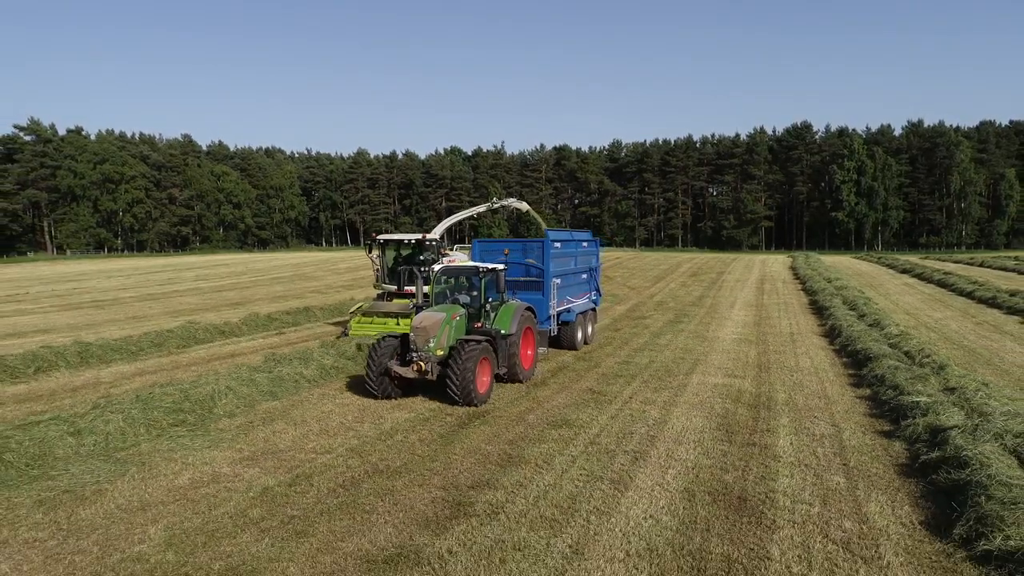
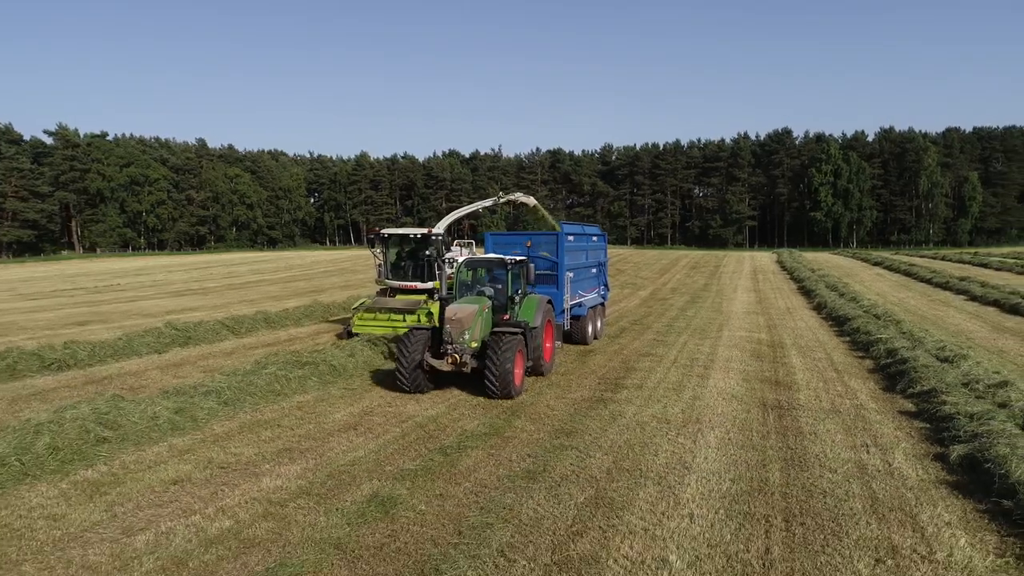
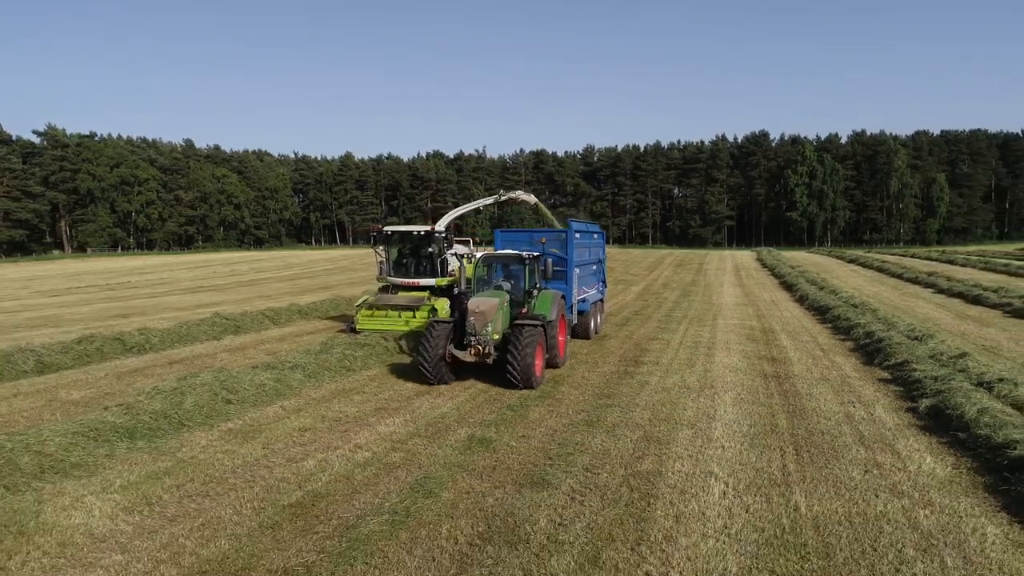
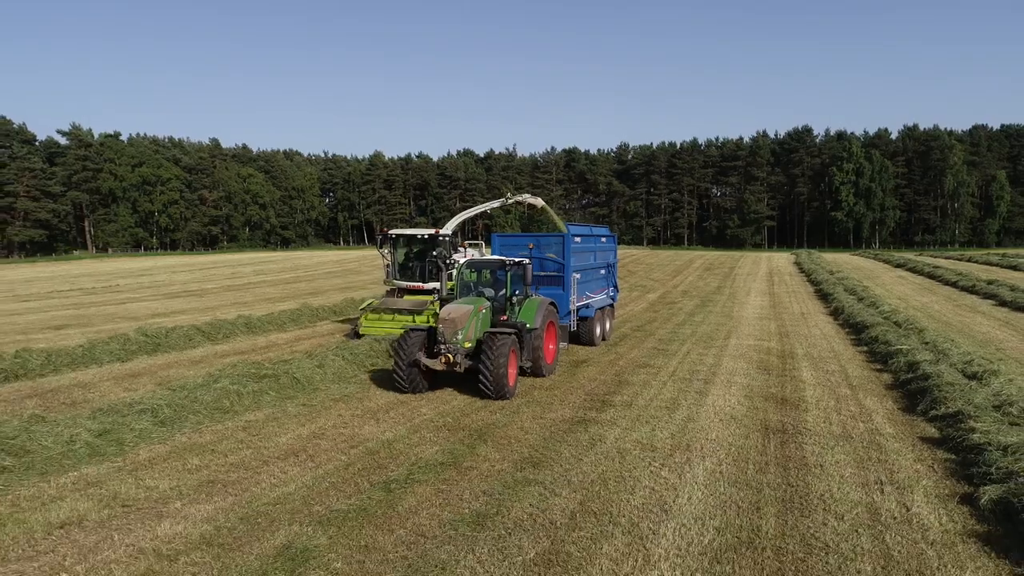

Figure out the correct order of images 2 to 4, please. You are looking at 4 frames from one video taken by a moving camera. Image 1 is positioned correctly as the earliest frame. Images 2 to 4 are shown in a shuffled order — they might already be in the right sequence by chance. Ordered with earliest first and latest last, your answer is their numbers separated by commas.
4, 2, 3
